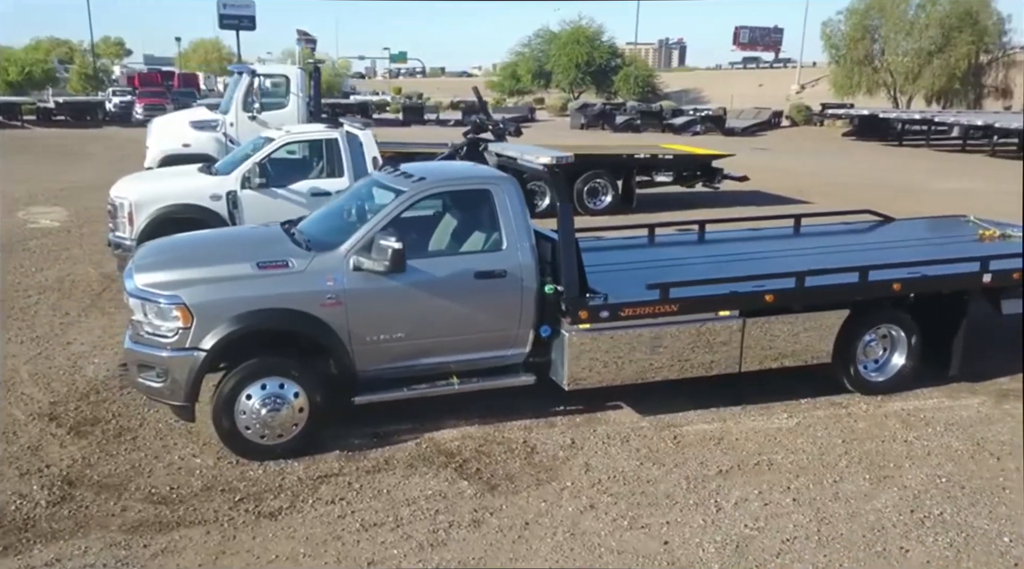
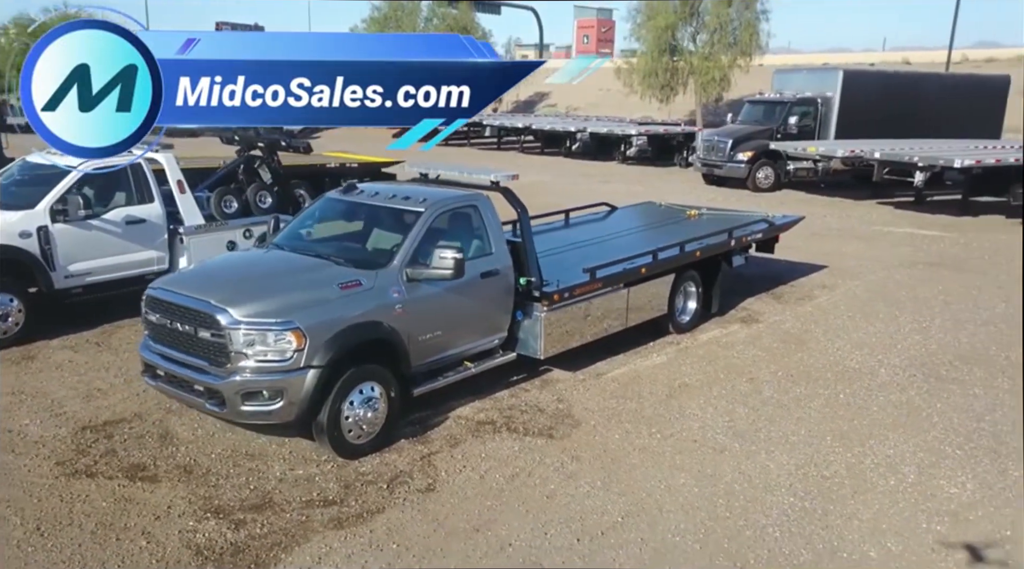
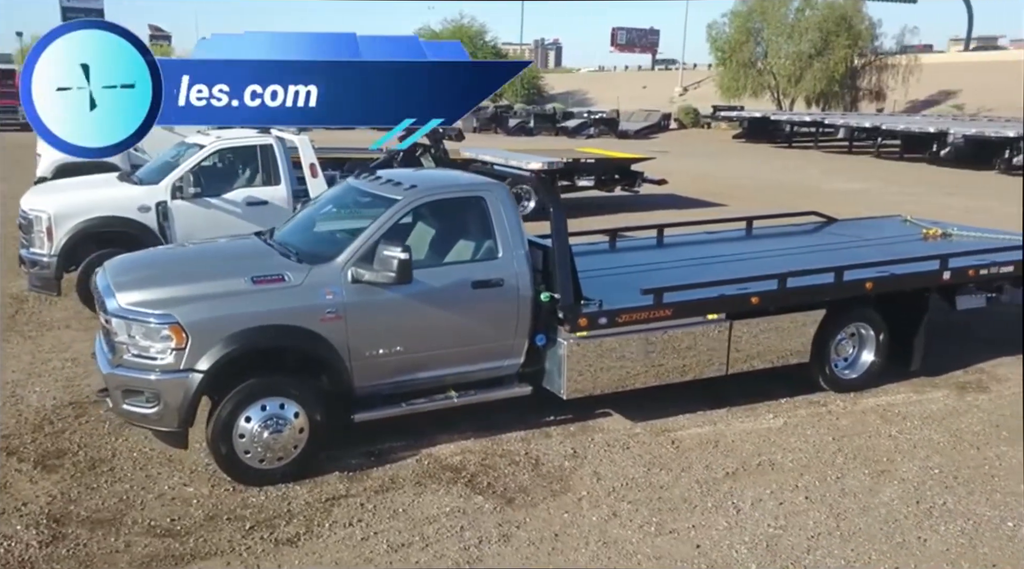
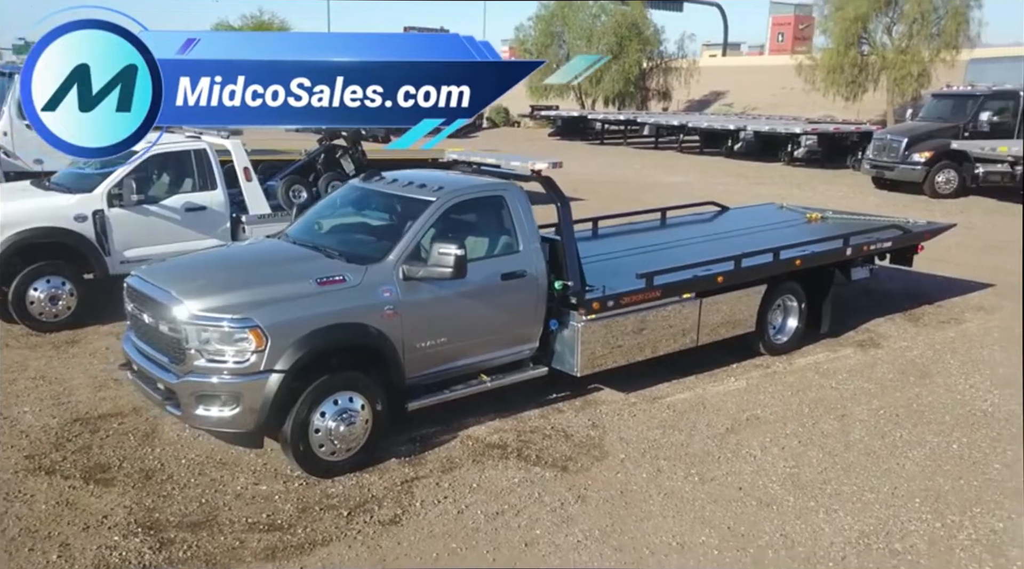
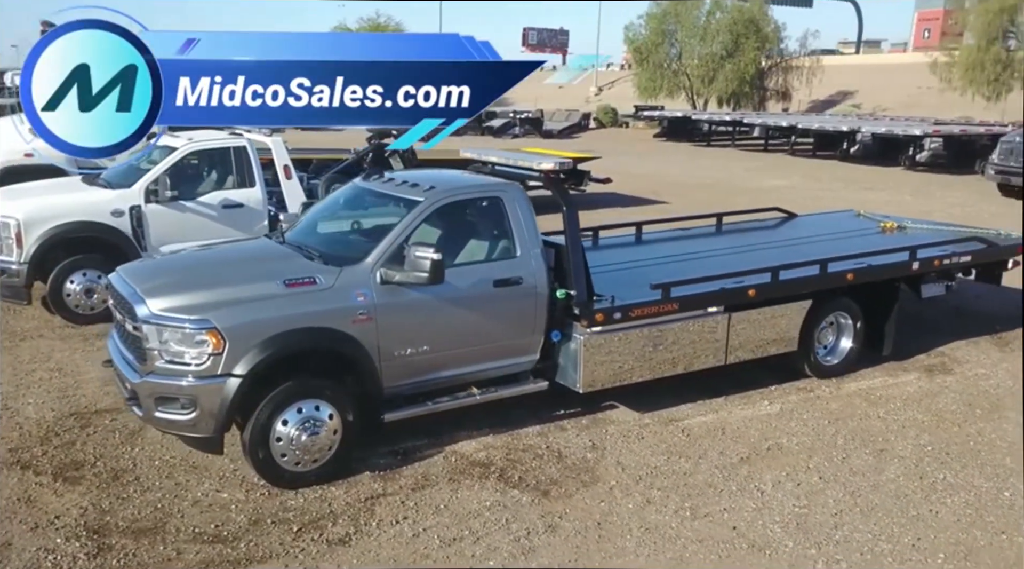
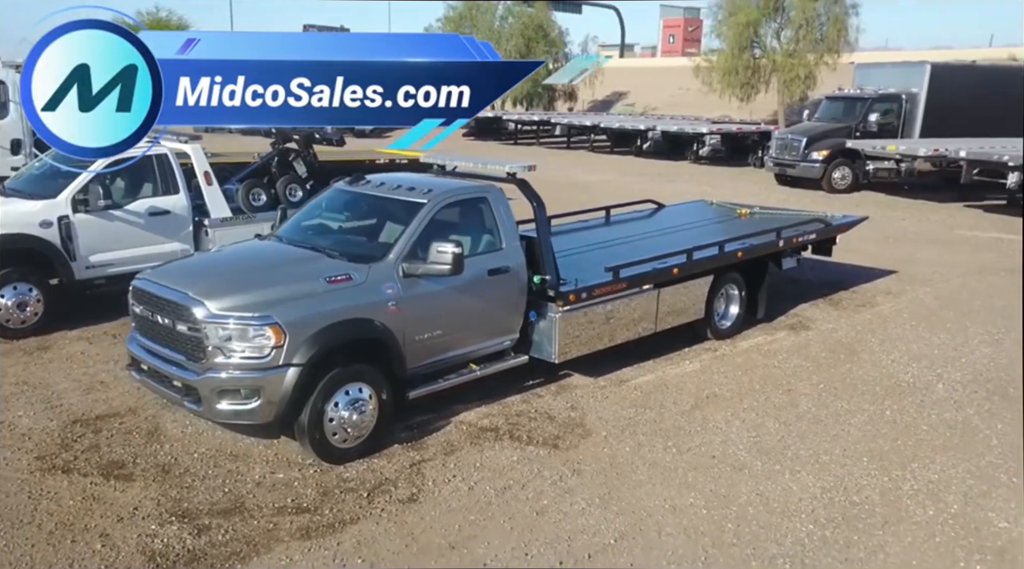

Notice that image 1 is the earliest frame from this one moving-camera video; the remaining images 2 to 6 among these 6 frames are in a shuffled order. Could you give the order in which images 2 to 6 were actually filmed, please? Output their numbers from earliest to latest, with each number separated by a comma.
3, 5, 4, 6, 2
